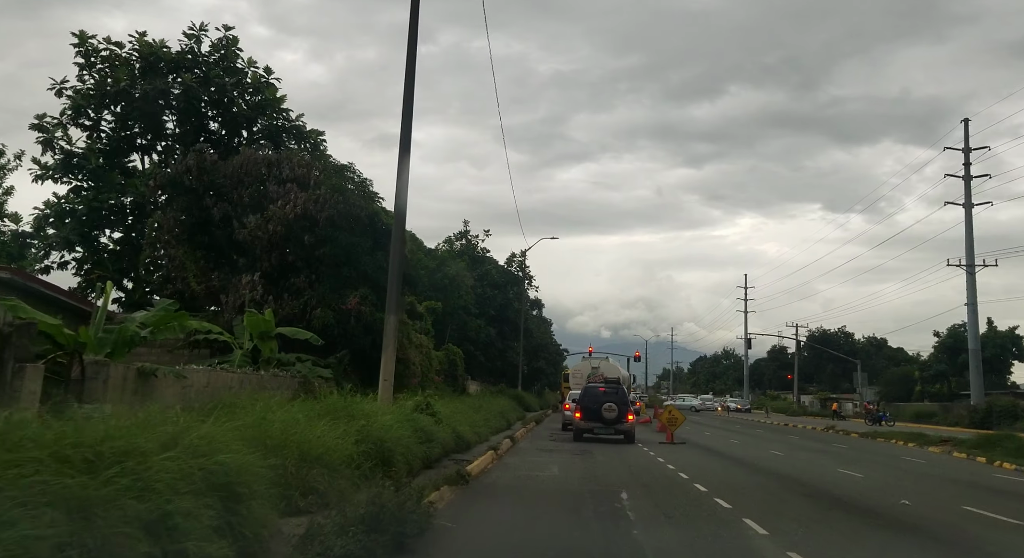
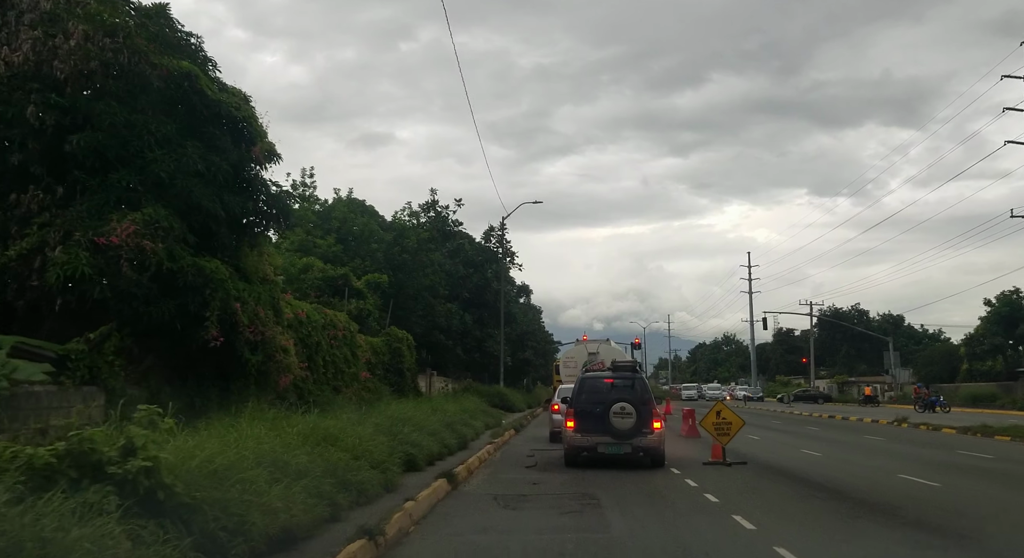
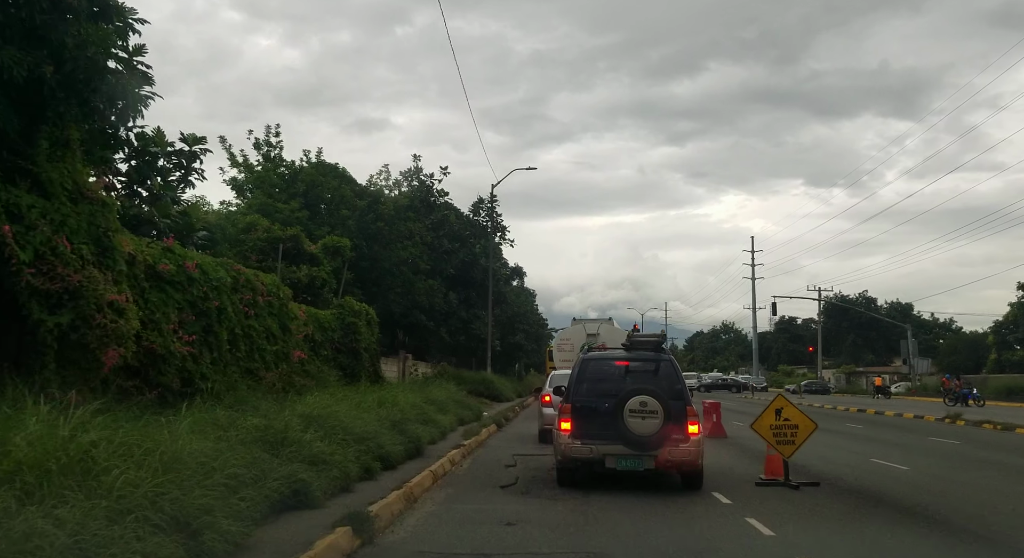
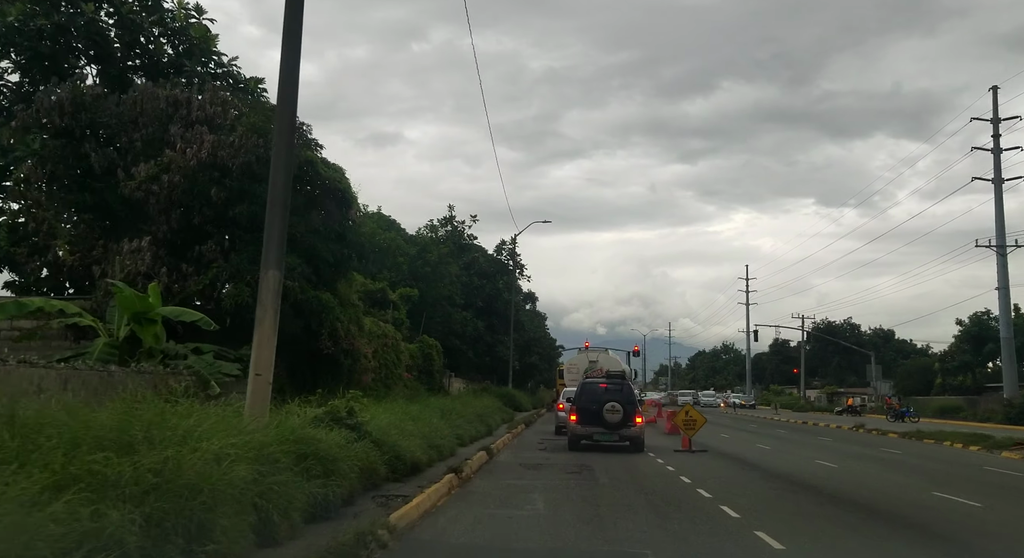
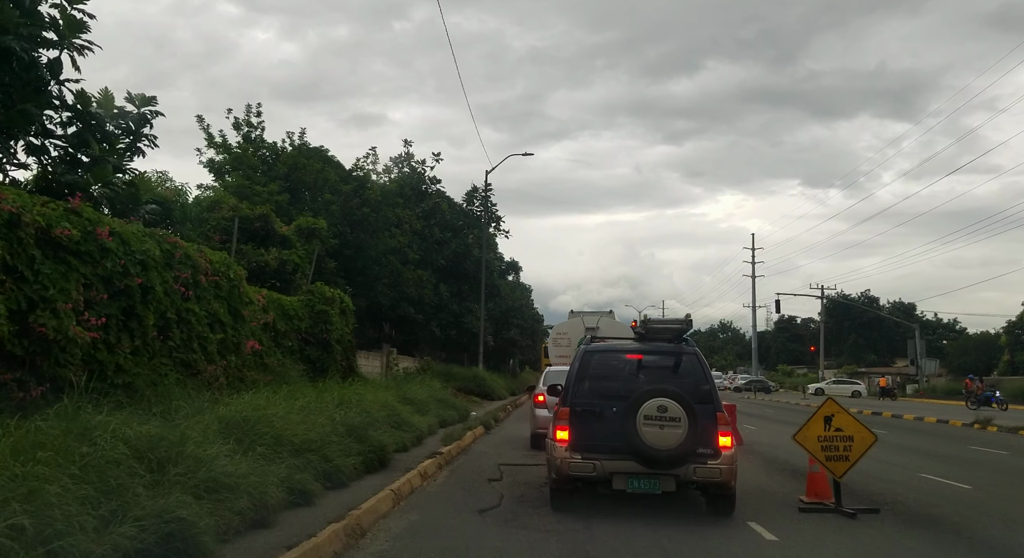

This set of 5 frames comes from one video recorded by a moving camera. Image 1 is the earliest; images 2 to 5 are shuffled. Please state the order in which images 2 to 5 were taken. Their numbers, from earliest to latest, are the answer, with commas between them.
4, 2, 3, 5
